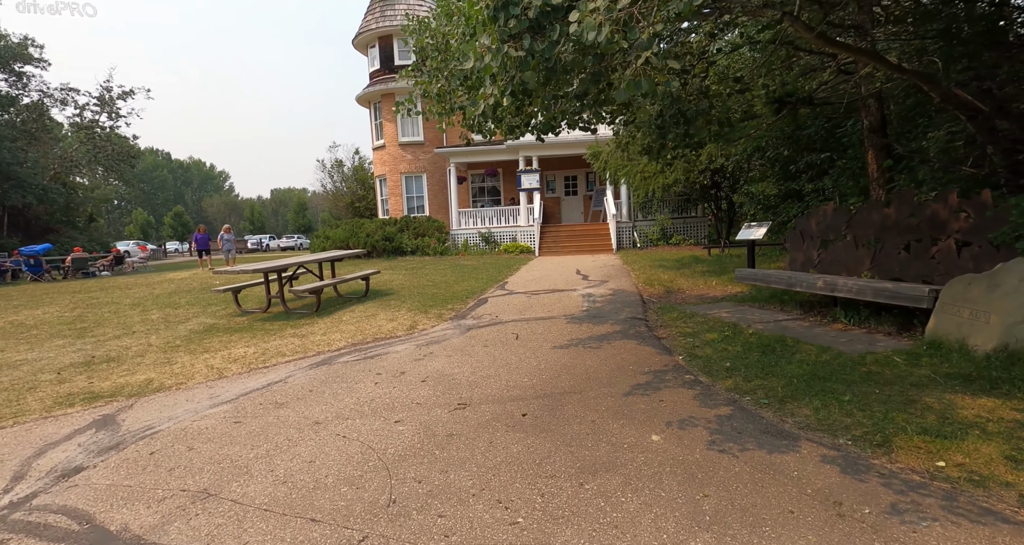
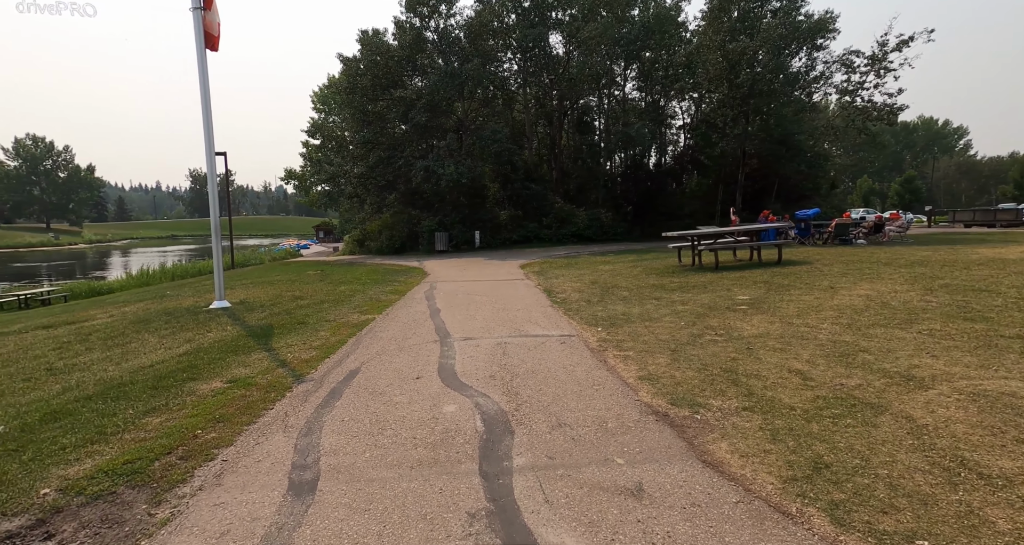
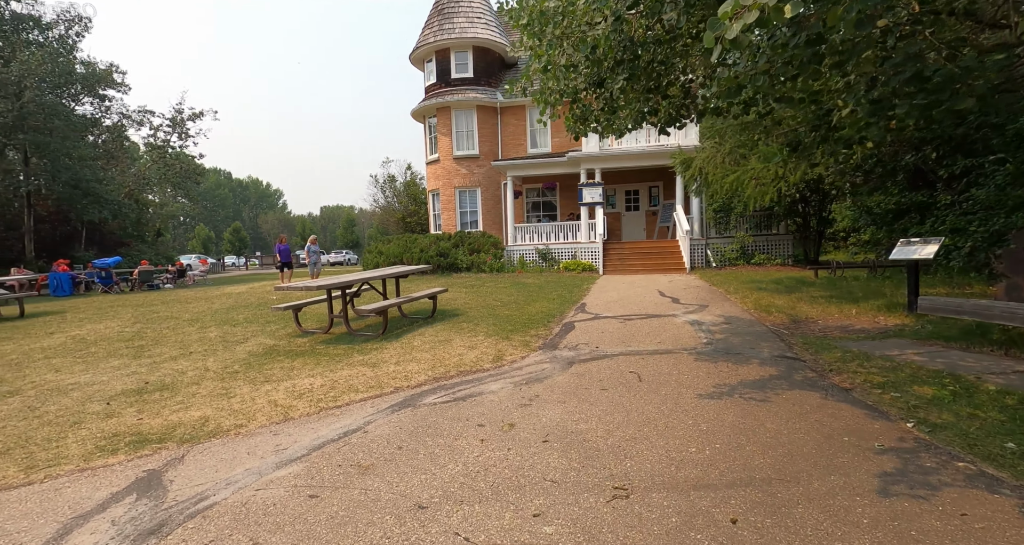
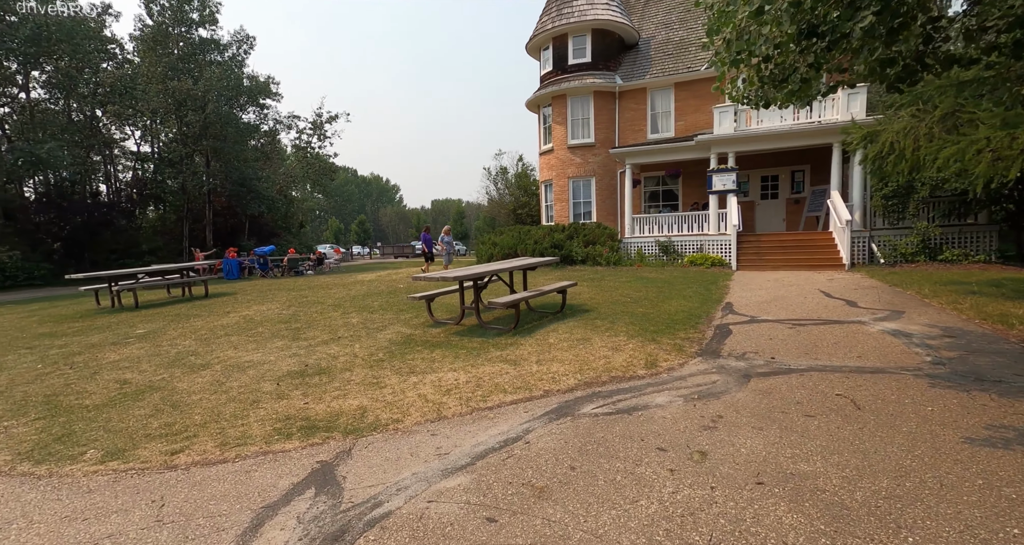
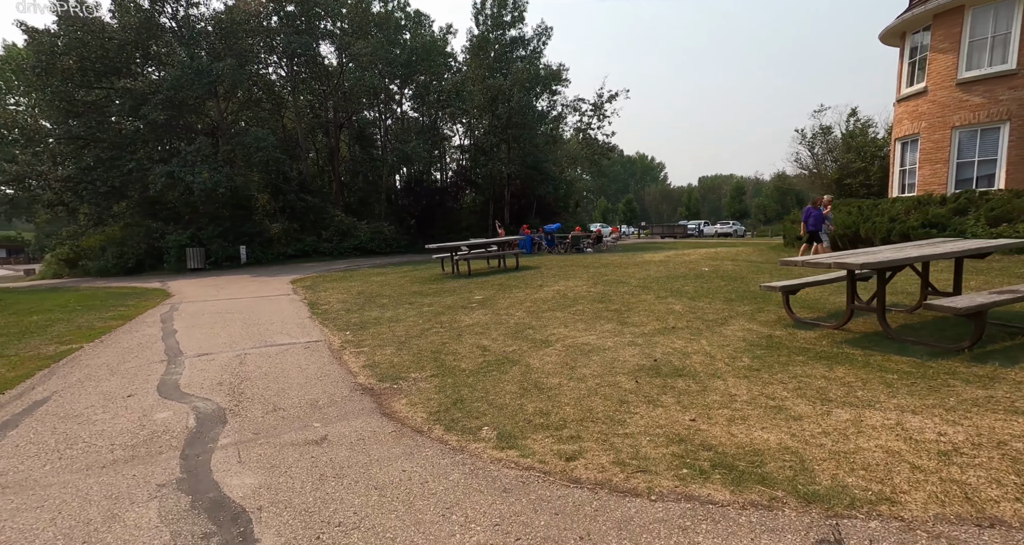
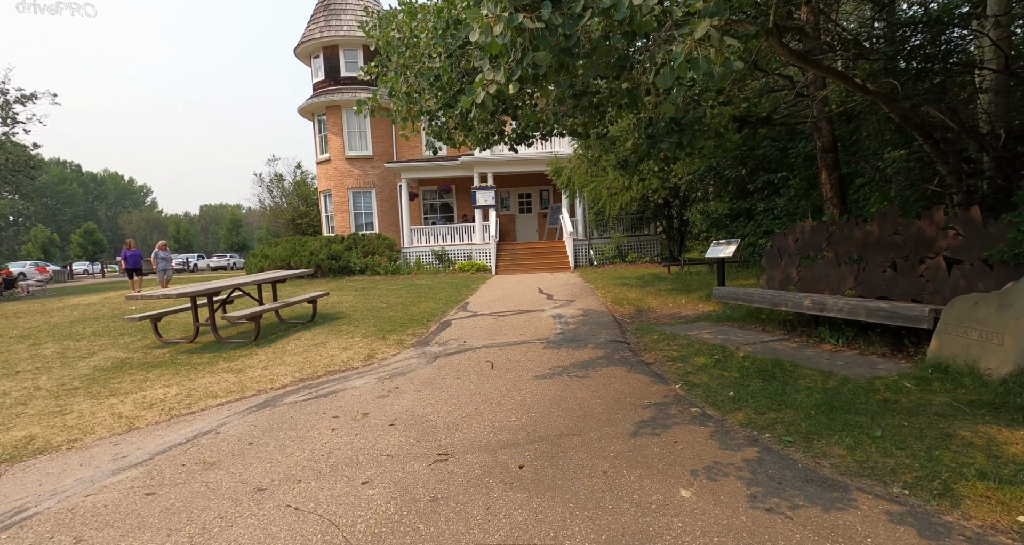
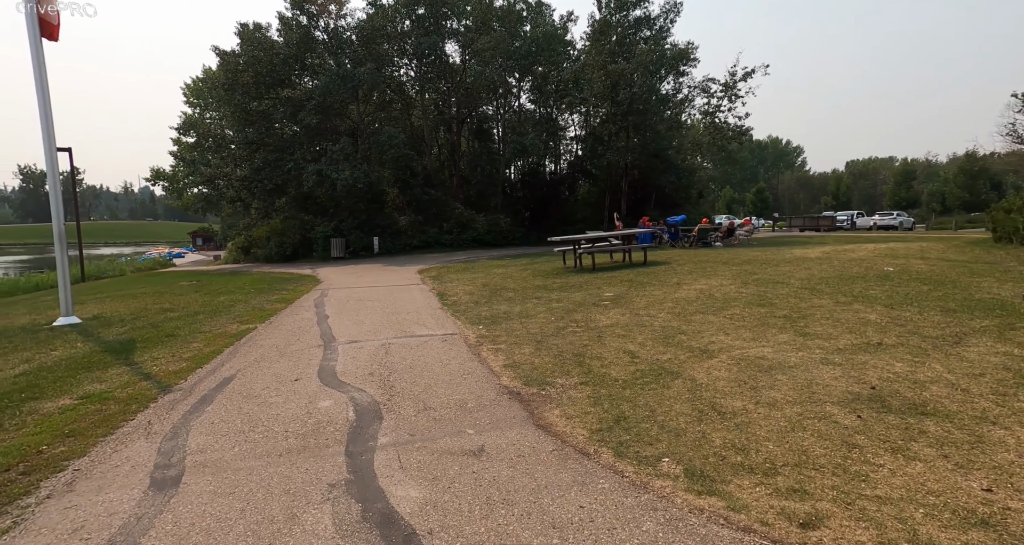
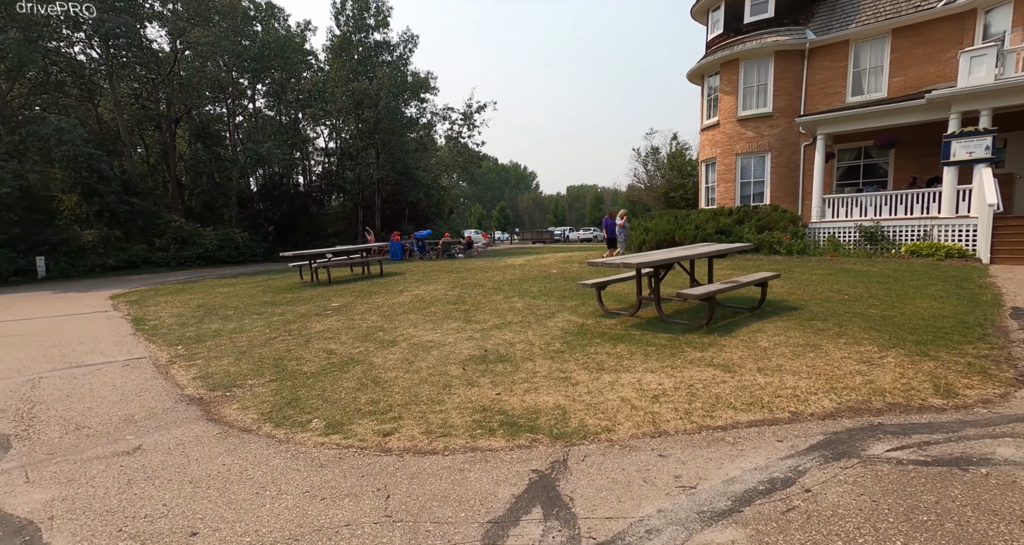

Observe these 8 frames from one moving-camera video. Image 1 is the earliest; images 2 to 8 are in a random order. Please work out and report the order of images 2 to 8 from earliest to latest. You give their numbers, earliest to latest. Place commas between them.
6, 3, 4, 8, 5, 7, 2
